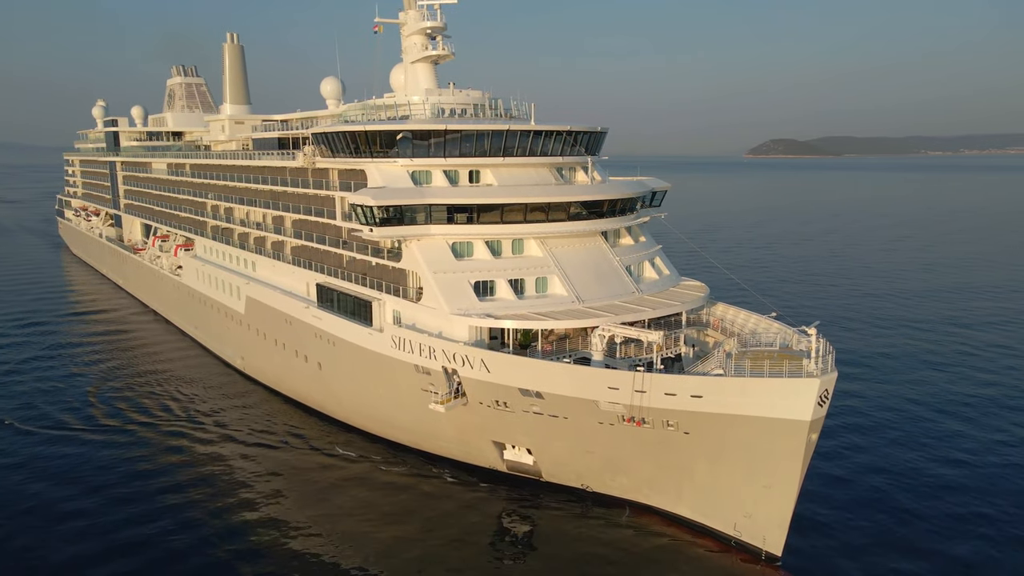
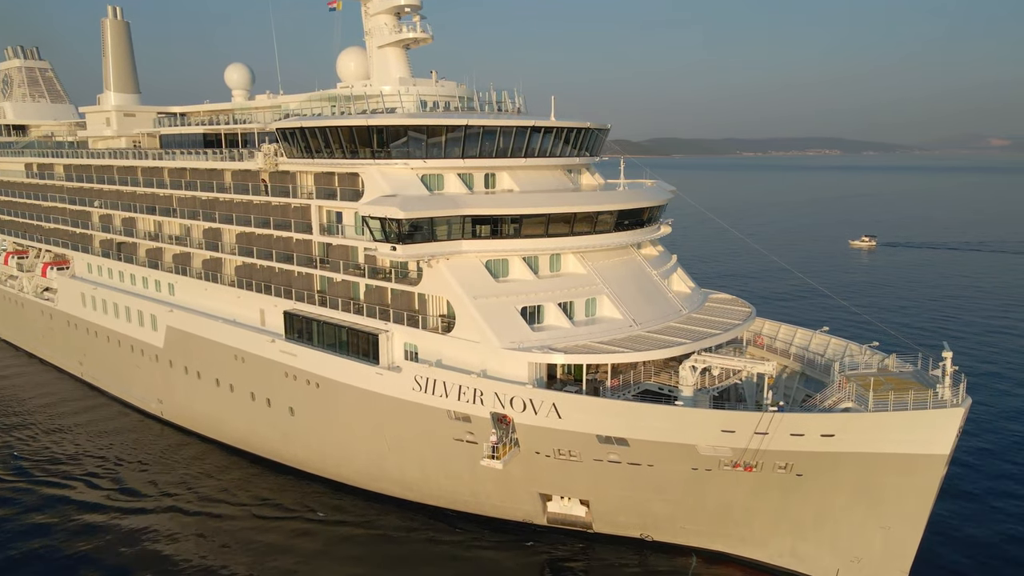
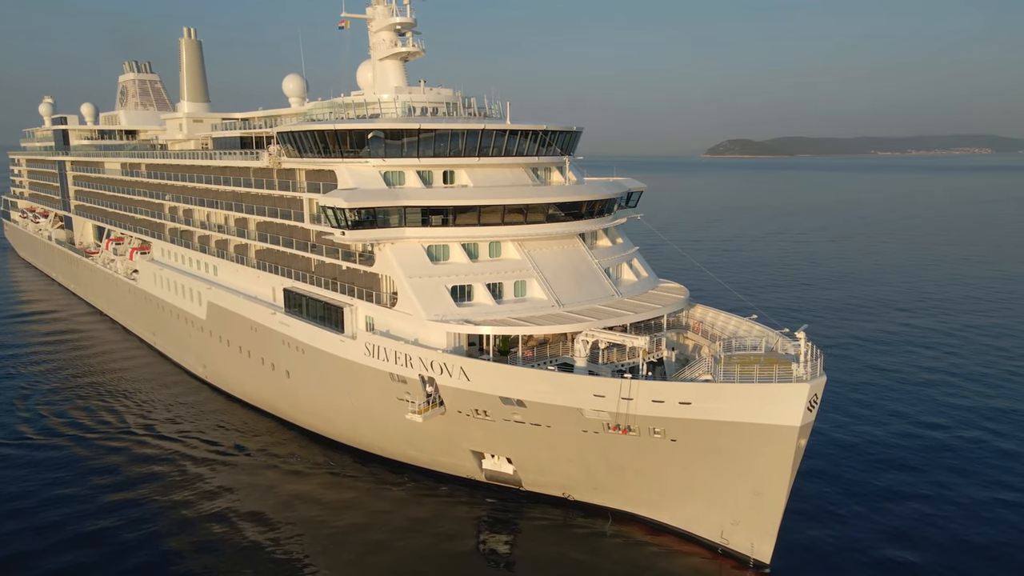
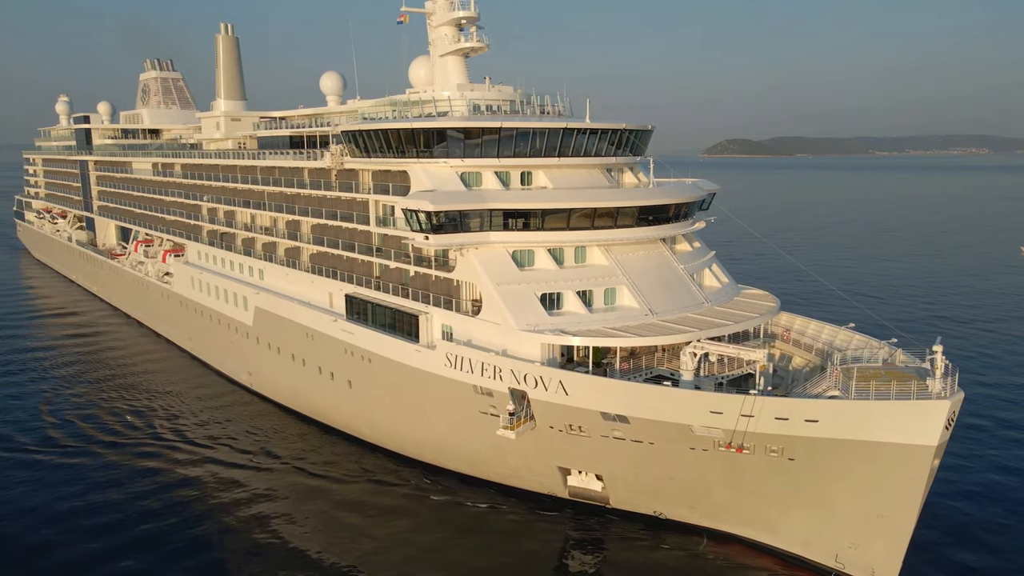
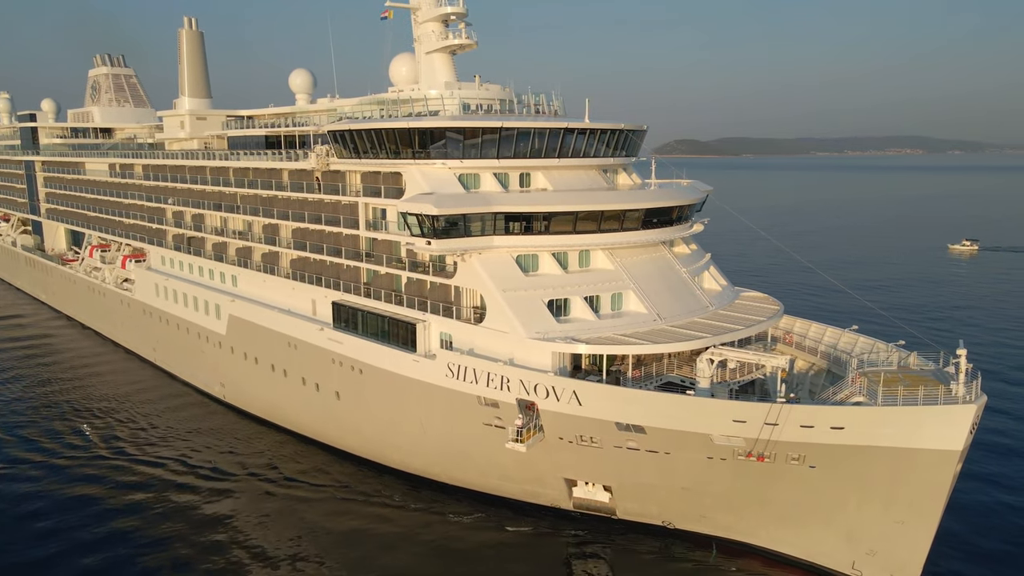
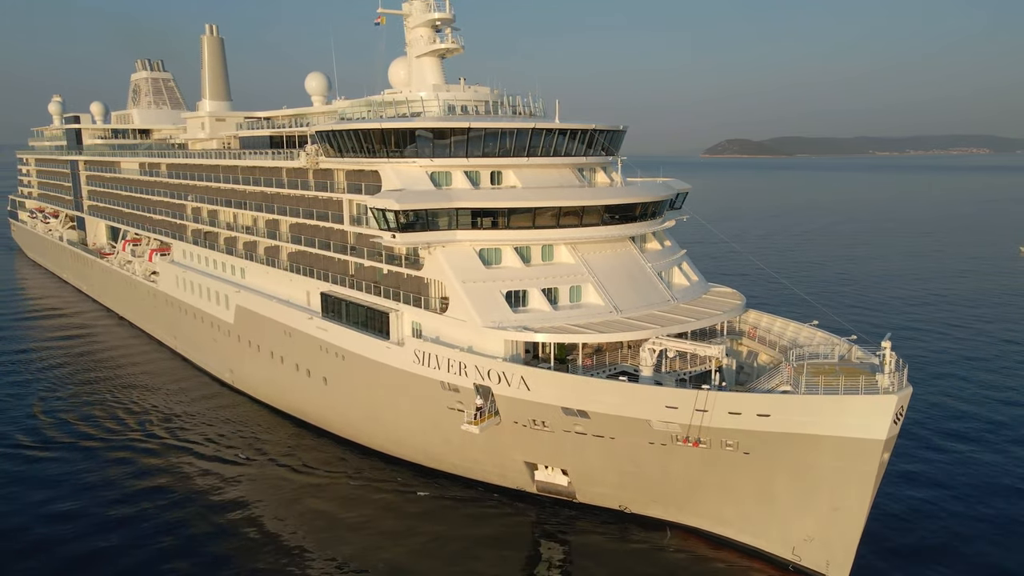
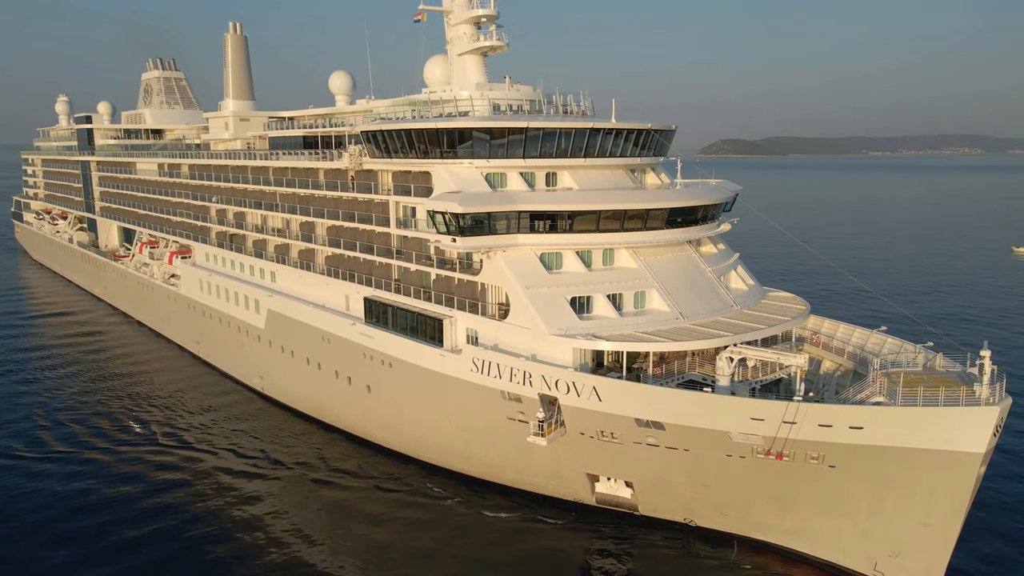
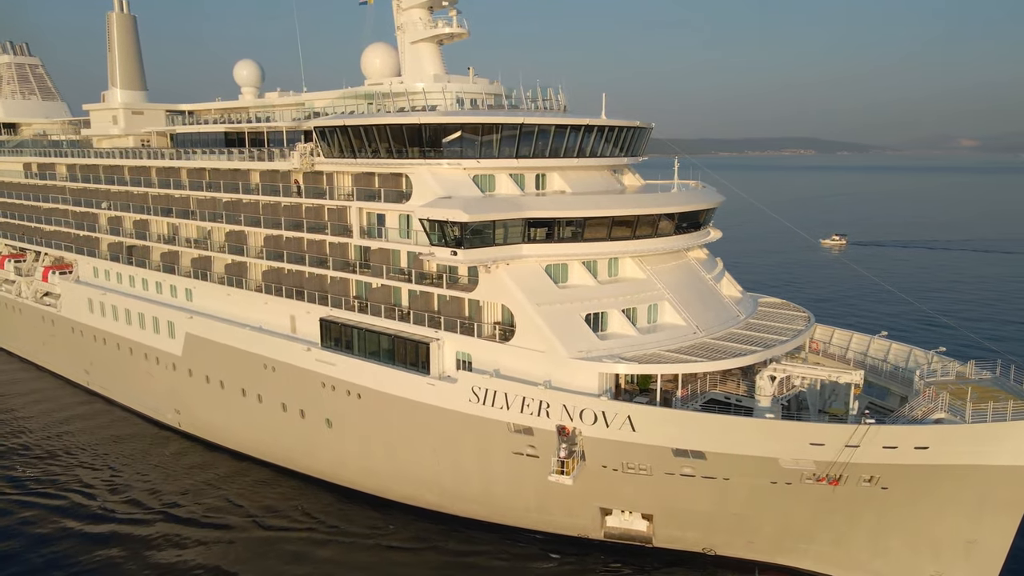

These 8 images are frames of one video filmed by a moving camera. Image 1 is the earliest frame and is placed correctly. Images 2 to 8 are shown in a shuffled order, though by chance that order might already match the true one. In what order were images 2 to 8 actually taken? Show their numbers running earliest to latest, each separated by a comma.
3, 6, 4, 7, 5, 2, 8
